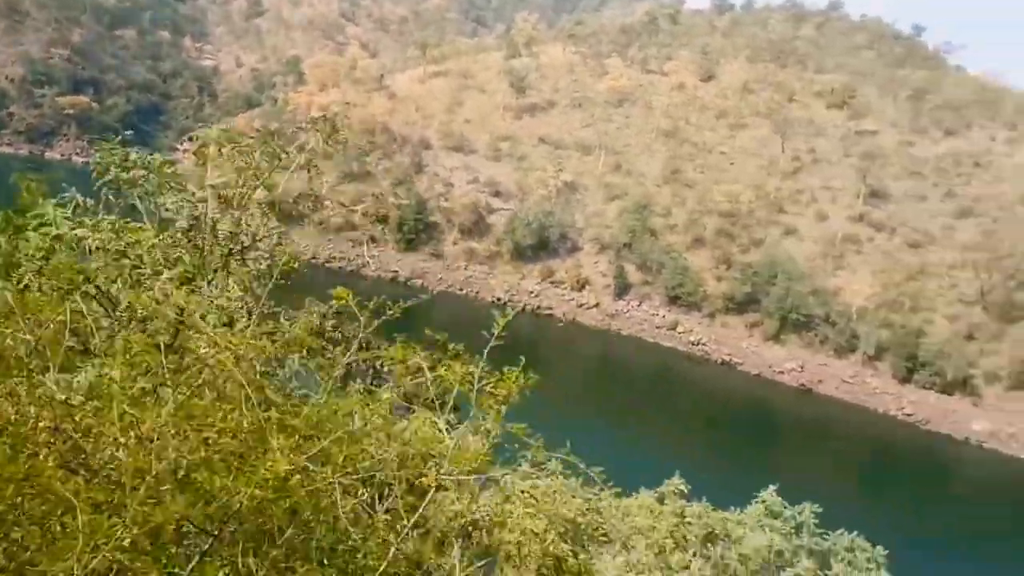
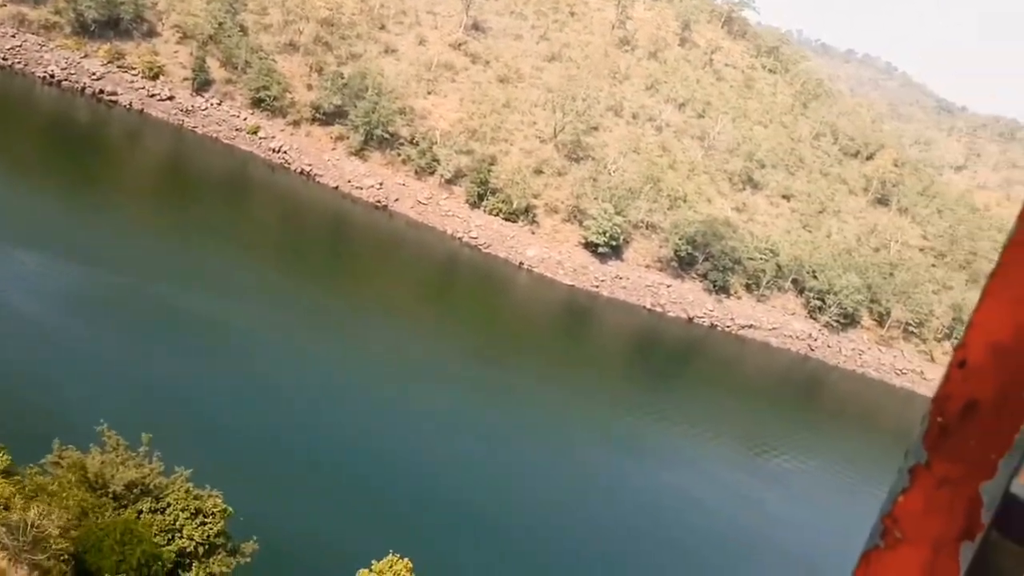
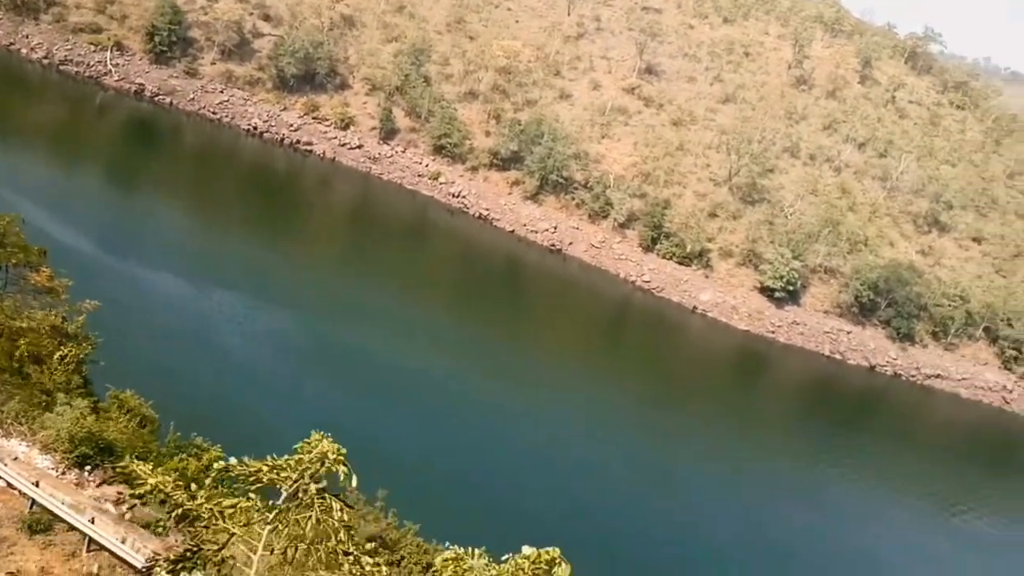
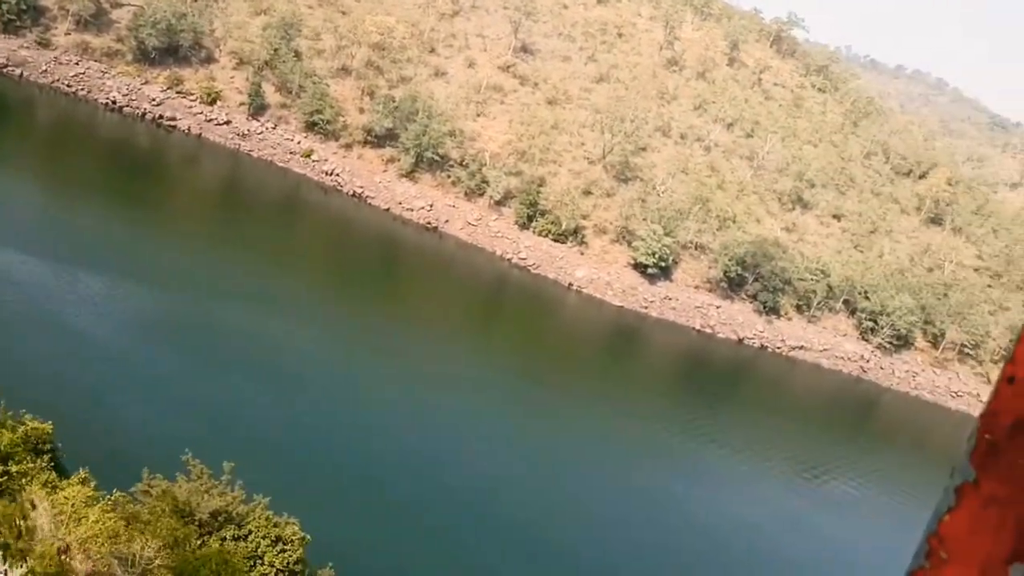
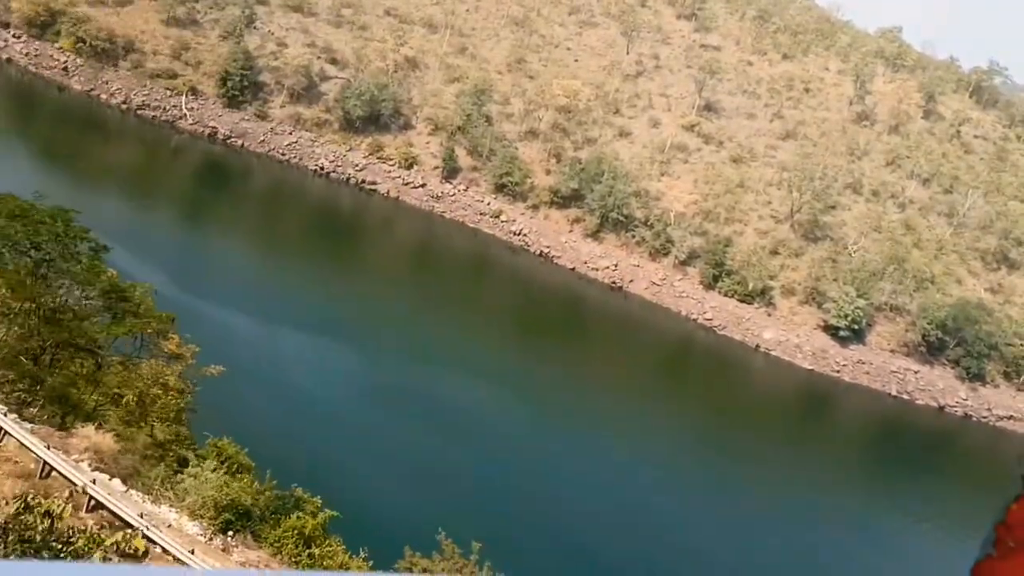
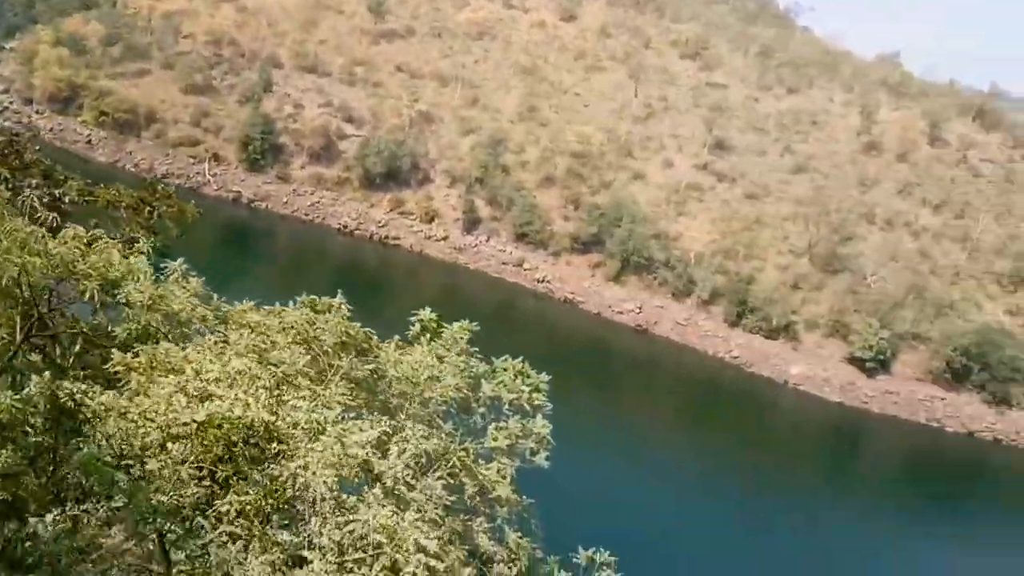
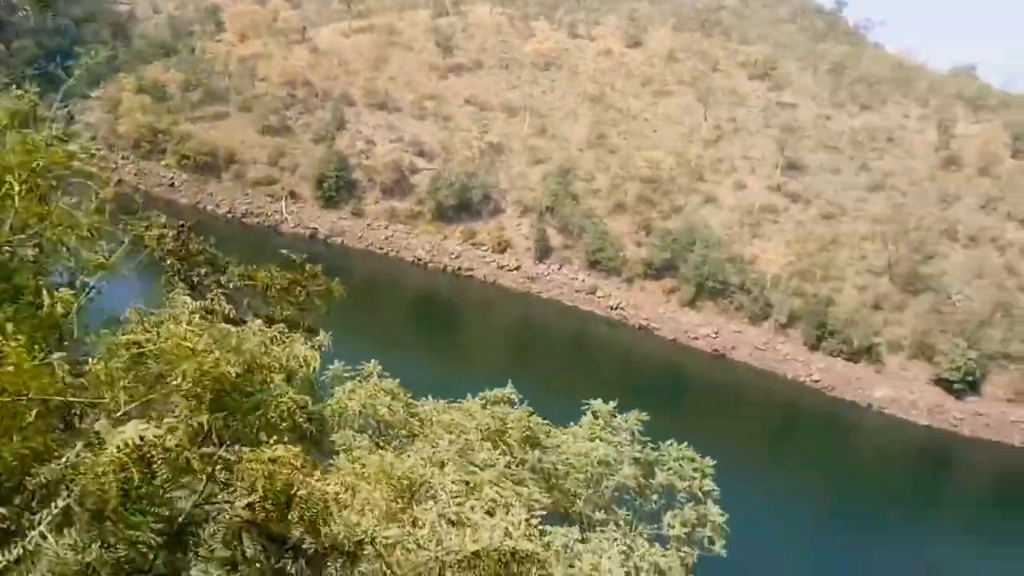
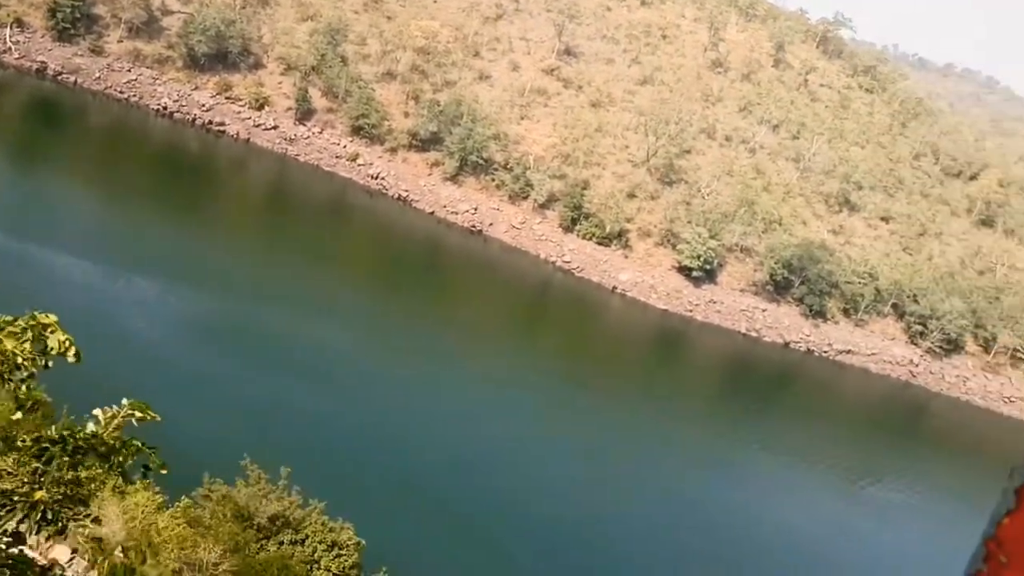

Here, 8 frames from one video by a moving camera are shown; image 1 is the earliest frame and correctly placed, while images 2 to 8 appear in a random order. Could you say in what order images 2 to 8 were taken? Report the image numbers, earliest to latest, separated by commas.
7, 6, 5, 3, 8, 4, 2
